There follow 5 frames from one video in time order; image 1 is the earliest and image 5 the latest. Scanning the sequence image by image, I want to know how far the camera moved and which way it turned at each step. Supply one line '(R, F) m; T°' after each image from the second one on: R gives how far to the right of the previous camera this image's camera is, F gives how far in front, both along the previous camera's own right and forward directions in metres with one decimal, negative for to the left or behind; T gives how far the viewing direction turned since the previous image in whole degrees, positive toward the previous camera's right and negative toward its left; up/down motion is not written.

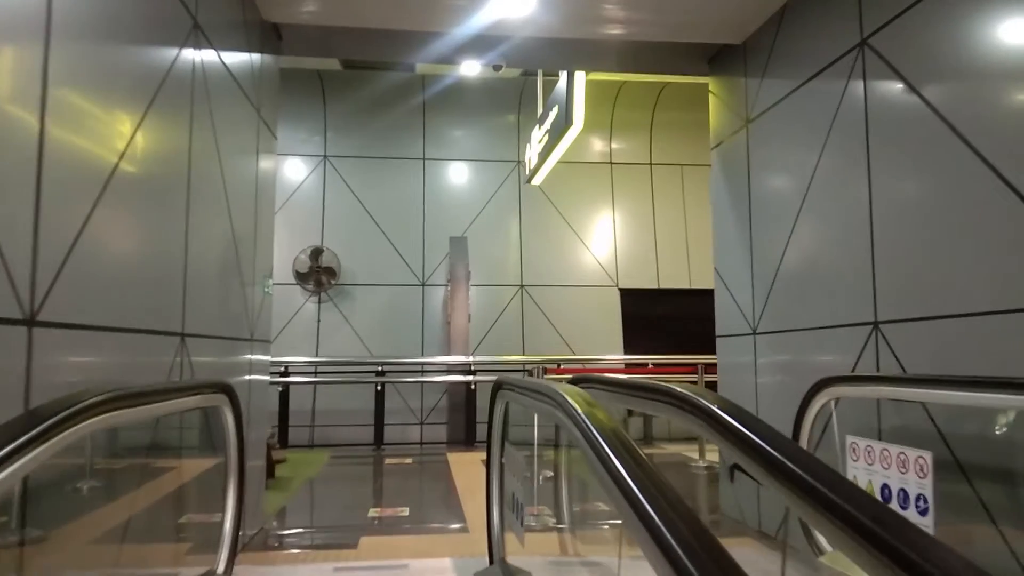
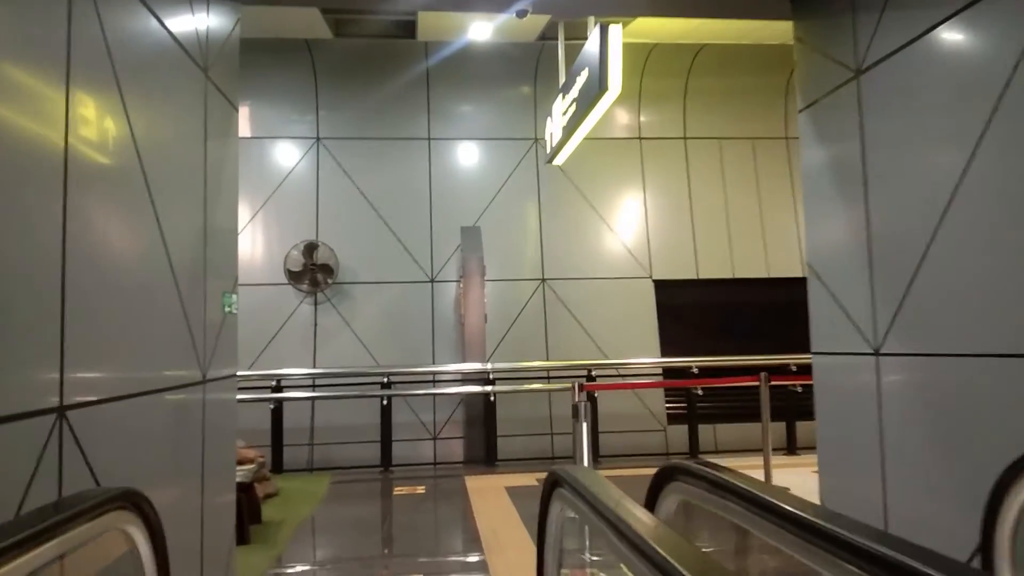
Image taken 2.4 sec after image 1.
(-0.1, +0.9) m; -1°
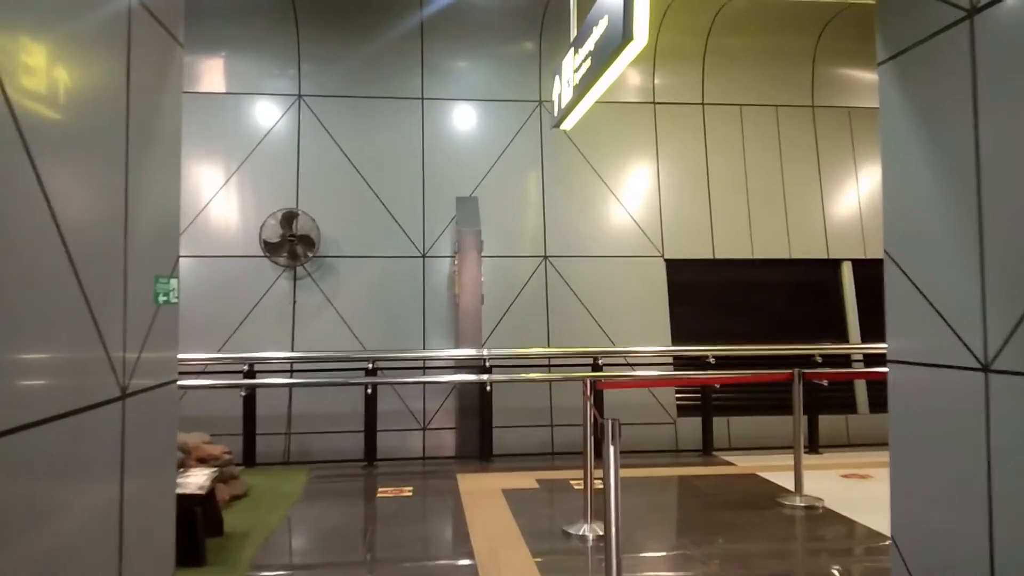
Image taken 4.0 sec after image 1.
(-0.1, +0.6) m; +1°
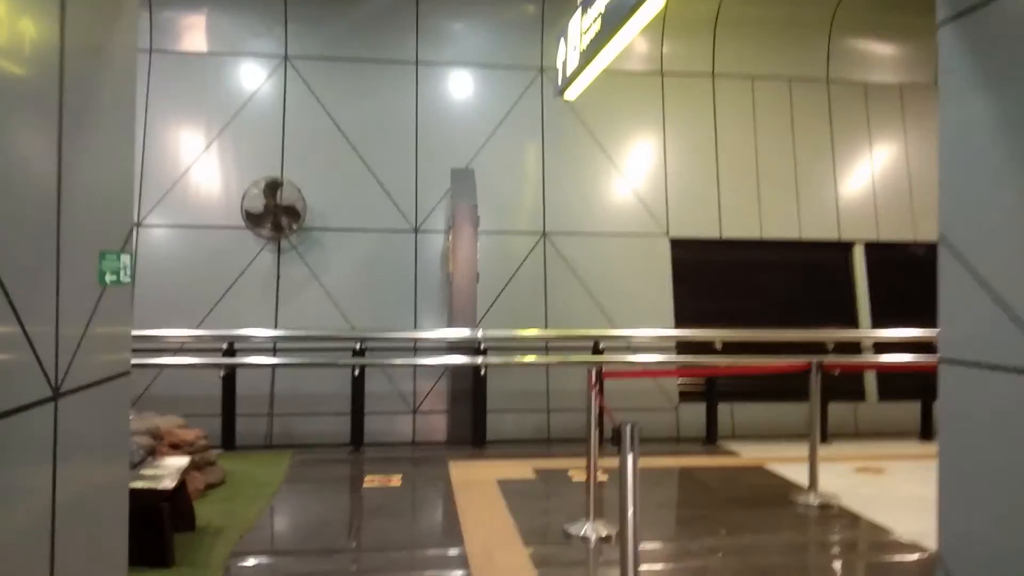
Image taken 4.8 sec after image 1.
(0.0, +0.3) m; +1°
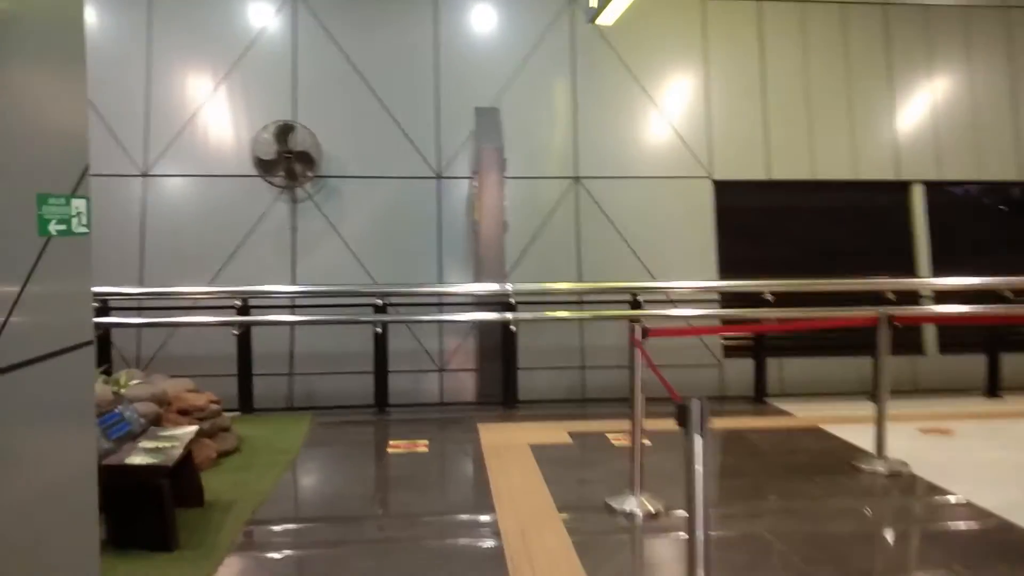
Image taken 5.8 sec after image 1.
(0.0, +0.4) m; -2°
